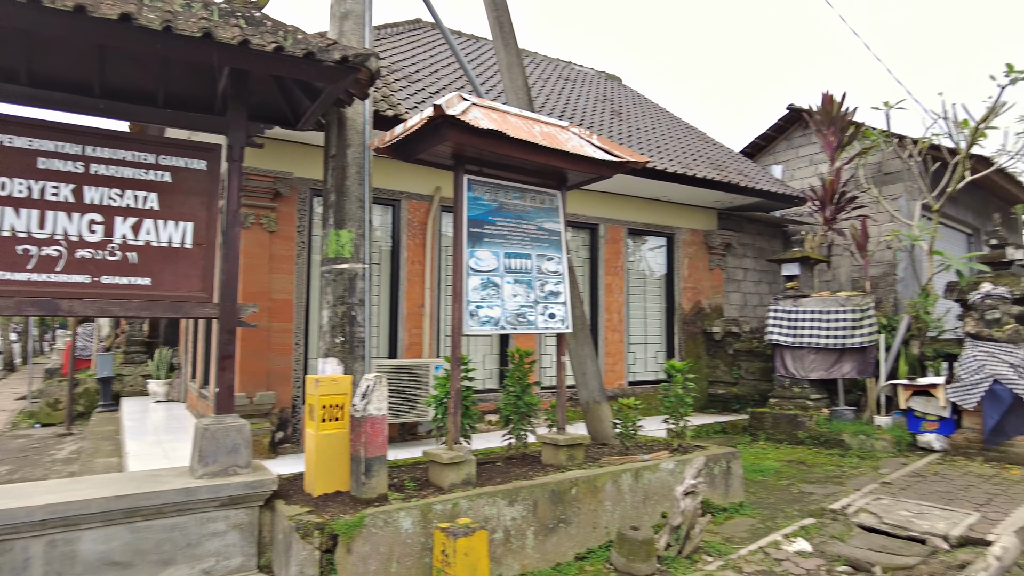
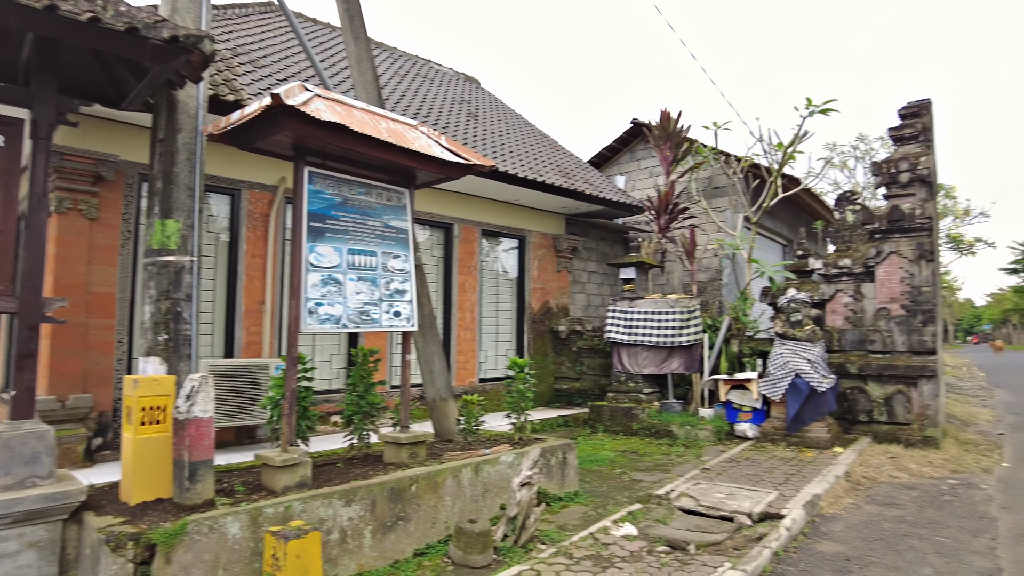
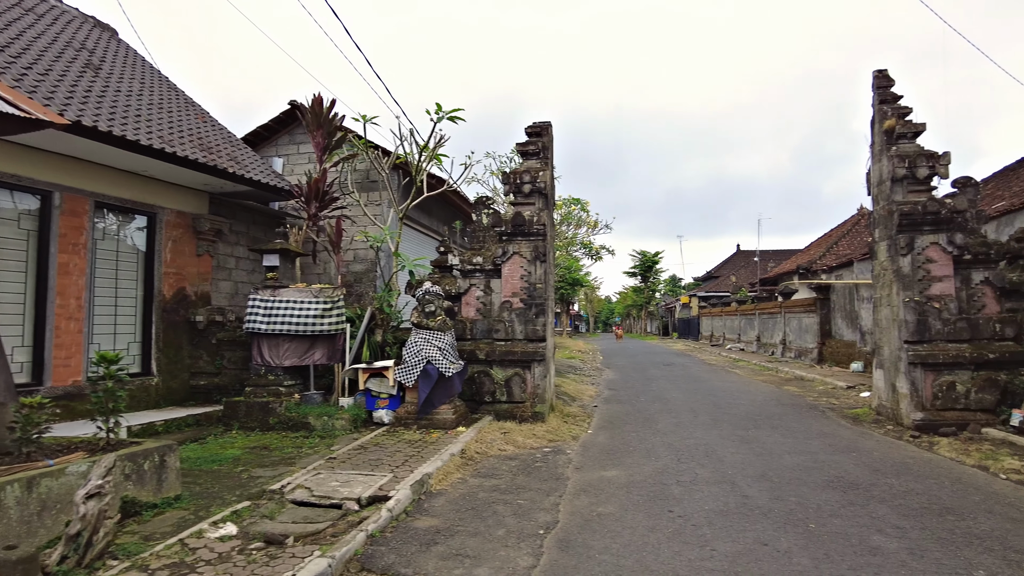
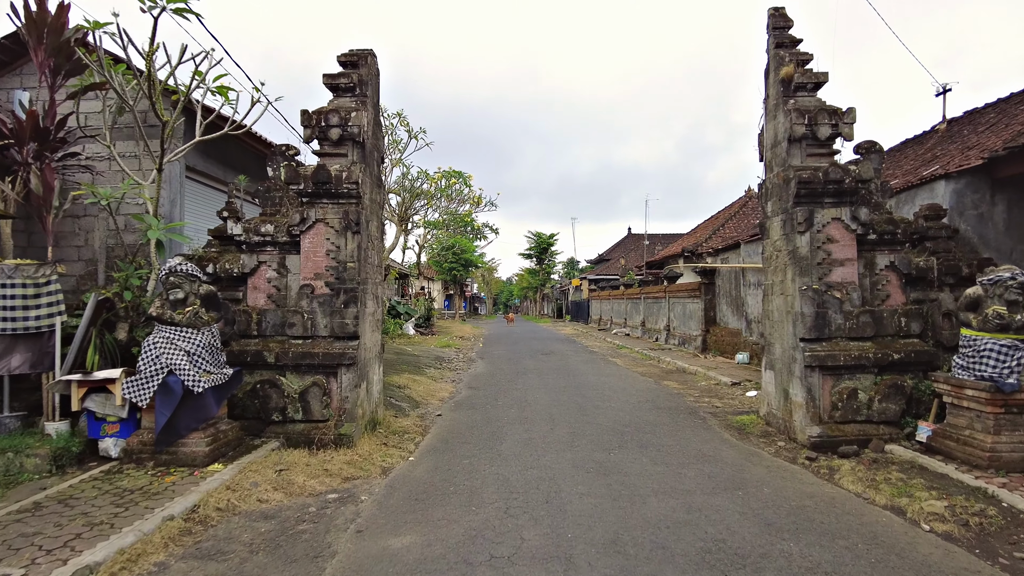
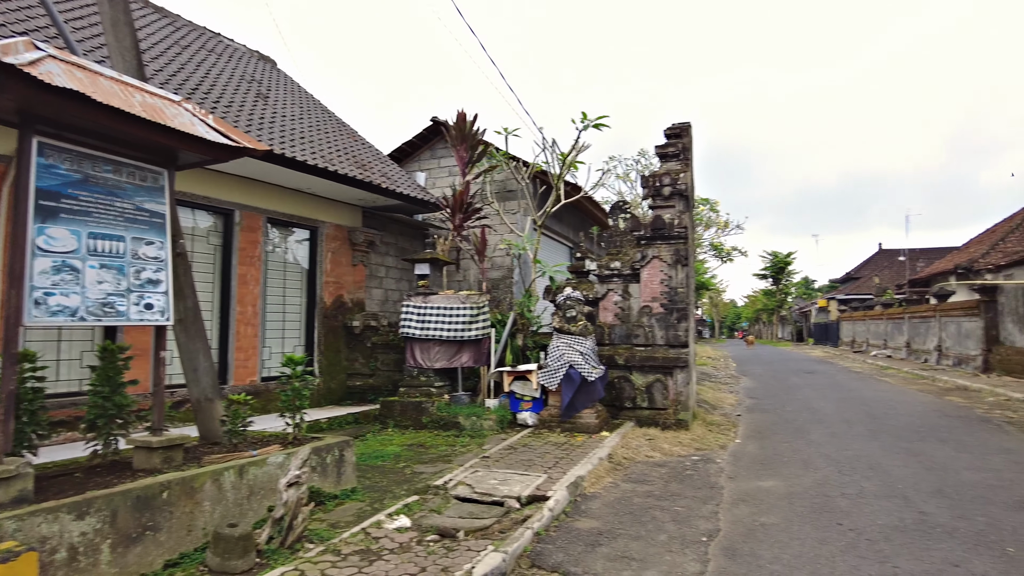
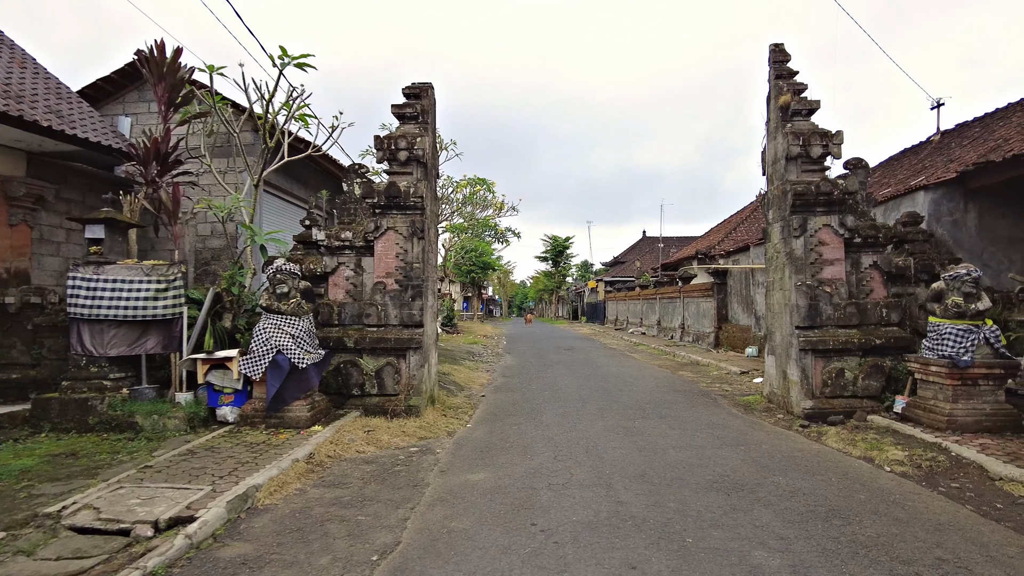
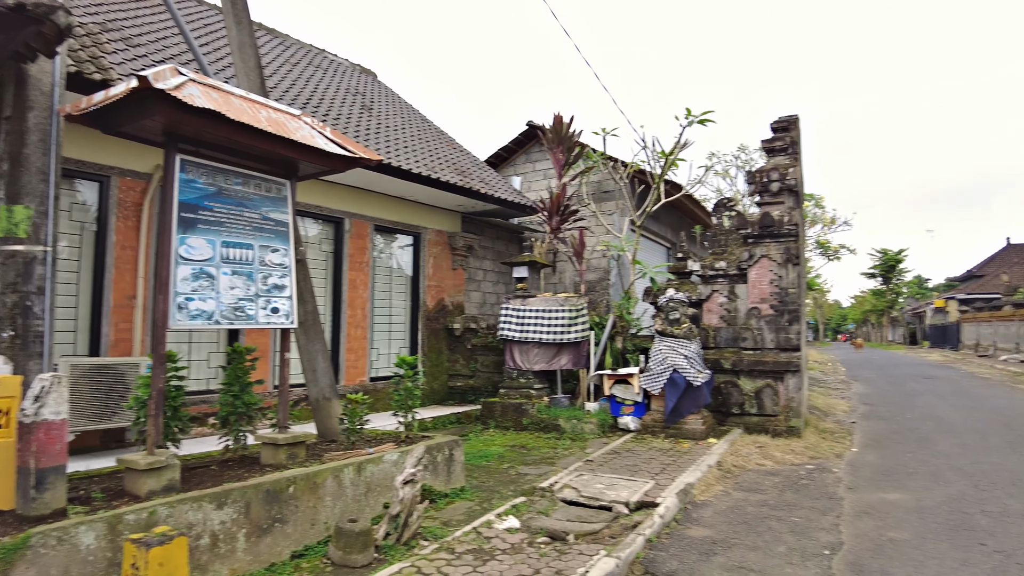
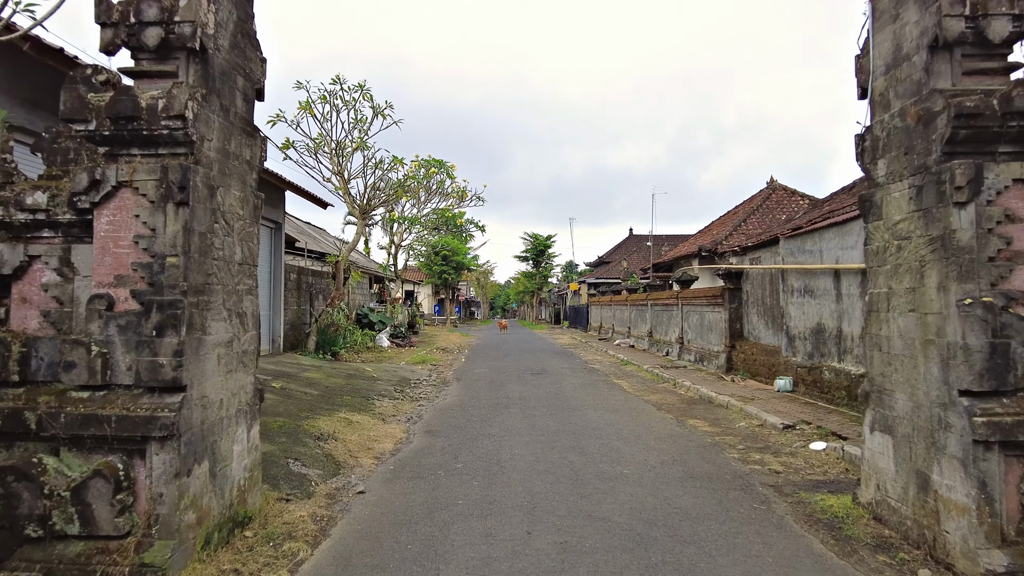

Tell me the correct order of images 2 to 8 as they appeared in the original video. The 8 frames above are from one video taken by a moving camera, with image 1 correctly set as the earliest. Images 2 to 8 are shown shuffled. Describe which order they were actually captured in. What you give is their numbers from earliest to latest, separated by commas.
2, 7, 5, 3, 6, 4, 8
